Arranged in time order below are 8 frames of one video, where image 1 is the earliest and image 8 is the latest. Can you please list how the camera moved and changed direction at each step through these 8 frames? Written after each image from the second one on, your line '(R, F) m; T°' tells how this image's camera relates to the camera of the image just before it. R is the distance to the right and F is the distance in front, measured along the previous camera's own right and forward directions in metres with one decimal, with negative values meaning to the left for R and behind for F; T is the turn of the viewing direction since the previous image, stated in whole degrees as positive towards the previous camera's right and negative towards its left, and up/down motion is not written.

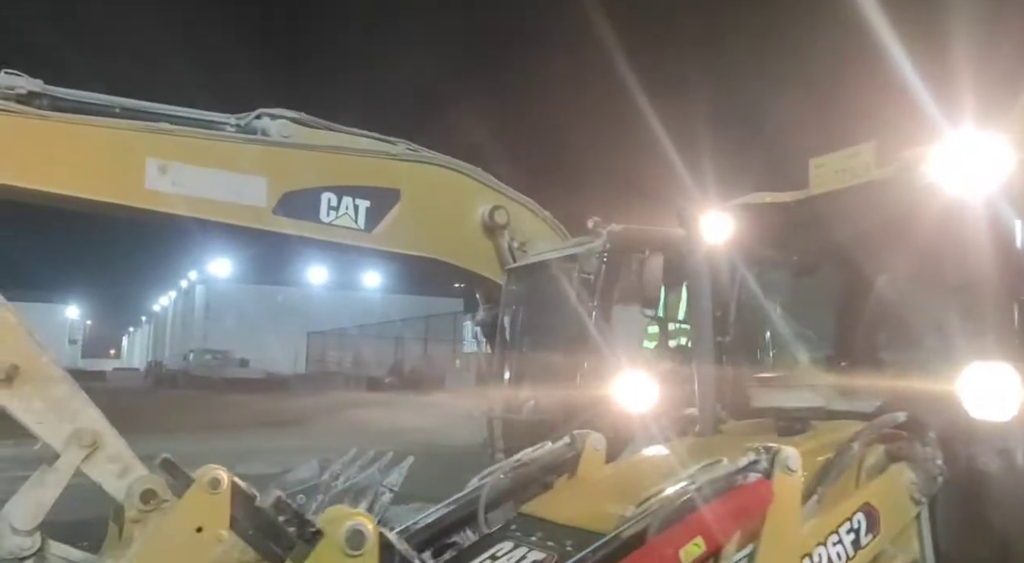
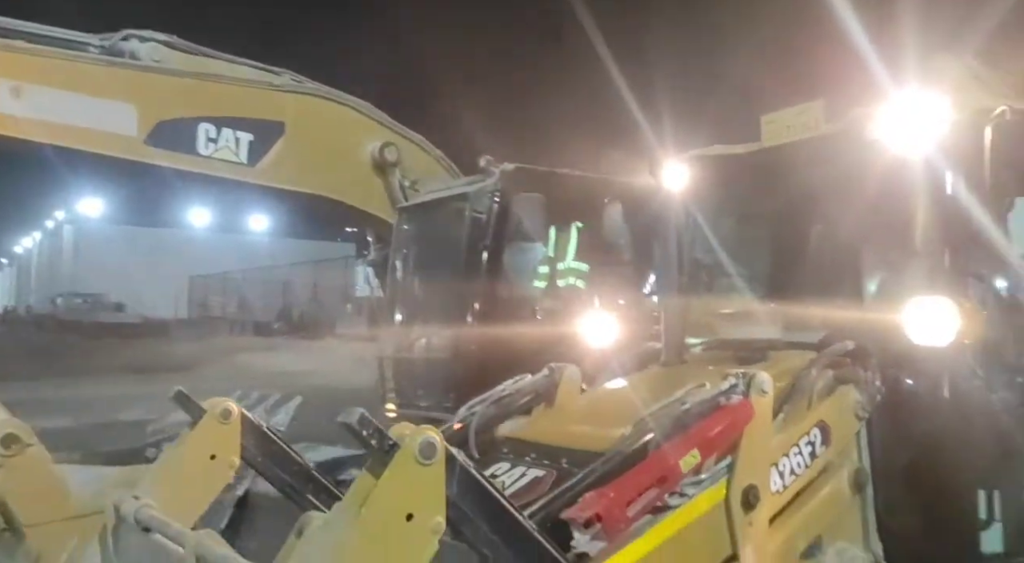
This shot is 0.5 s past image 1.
(-0.3, -0.2) m; +7°
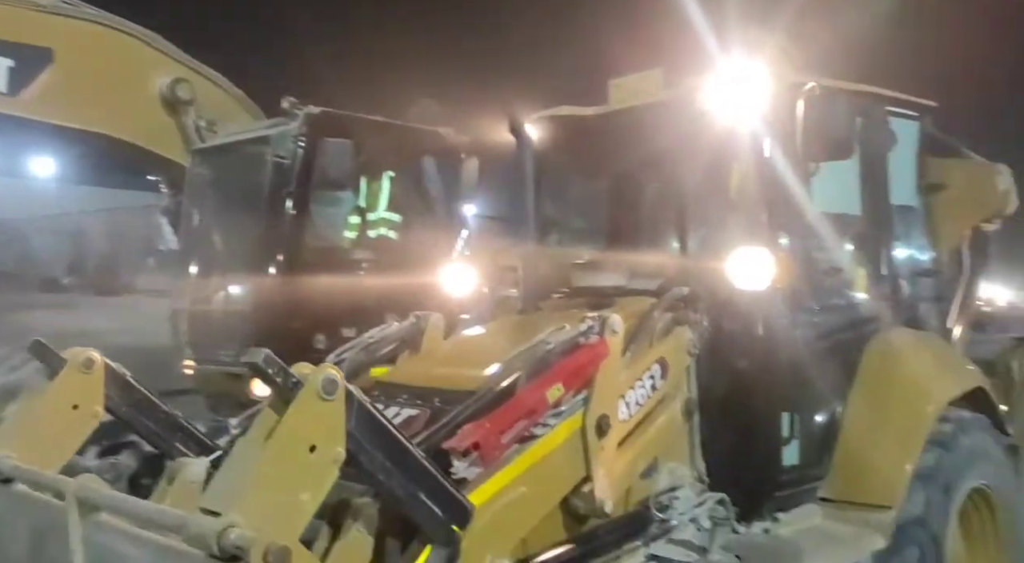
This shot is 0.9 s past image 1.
(-0.2, -0.2) m; +12°
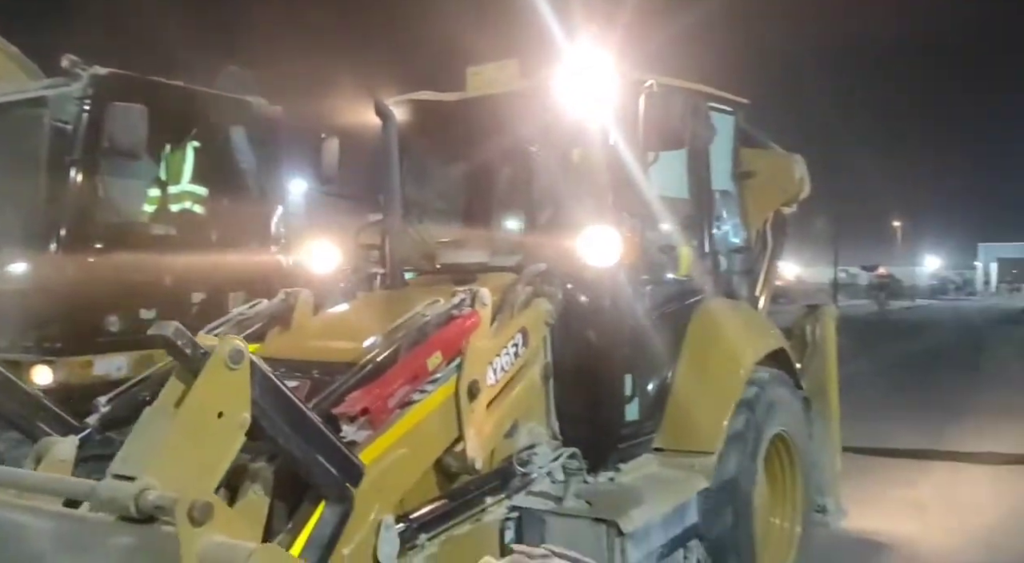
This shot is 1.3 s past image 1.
(-0.2, -0.2) m; +12°
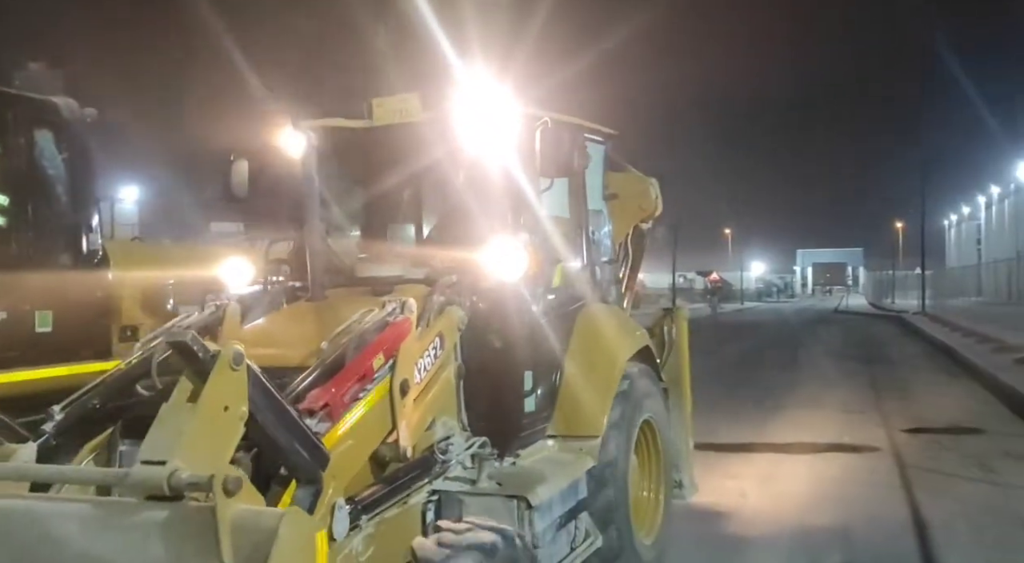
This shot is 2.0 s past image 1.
(-0.3, -0.5) m; +11°
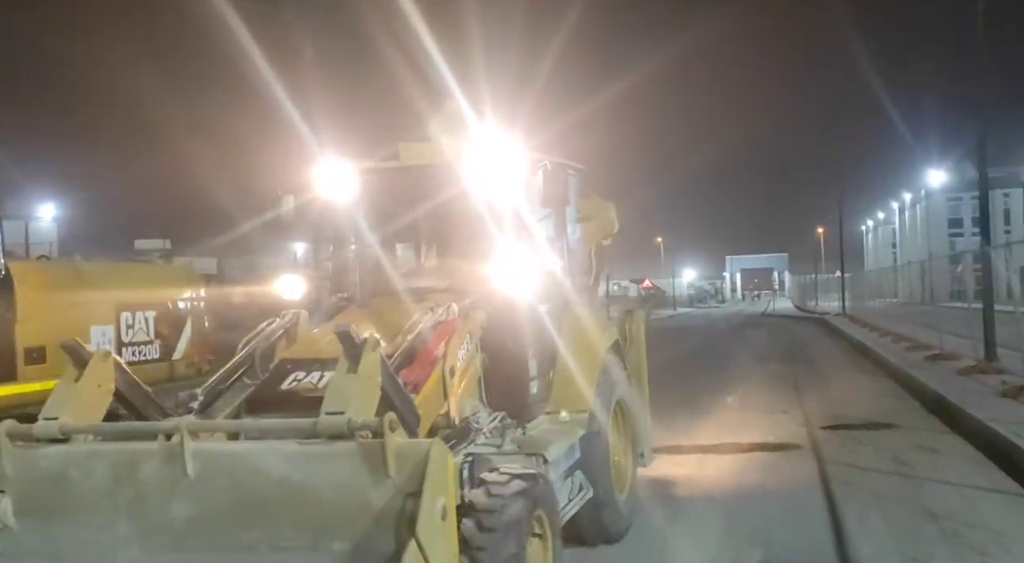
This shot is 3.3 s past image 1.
(-0.5, -1.1) m; +5°
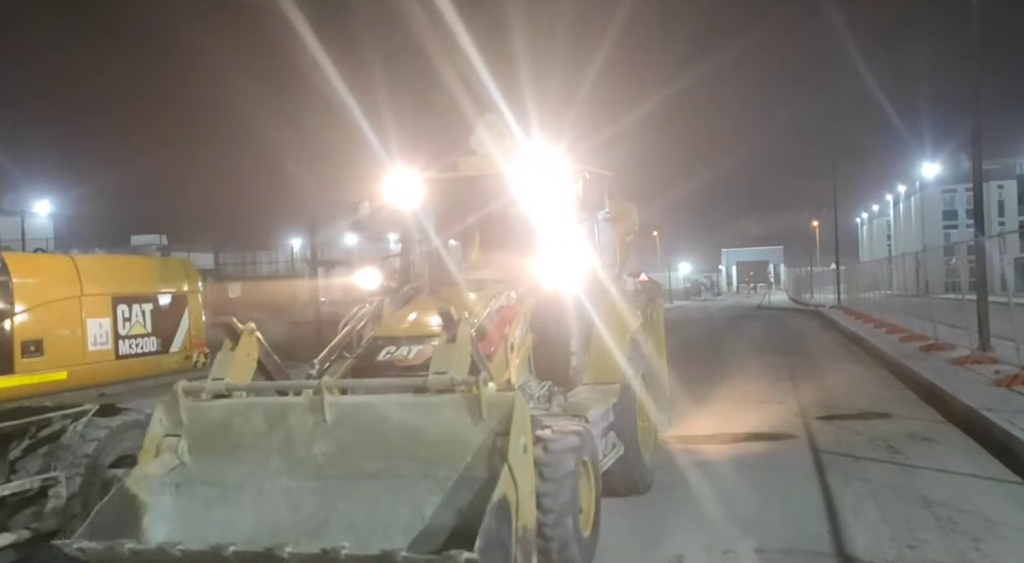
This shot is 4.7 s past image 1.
(-0.4, -1.0) m; 0°
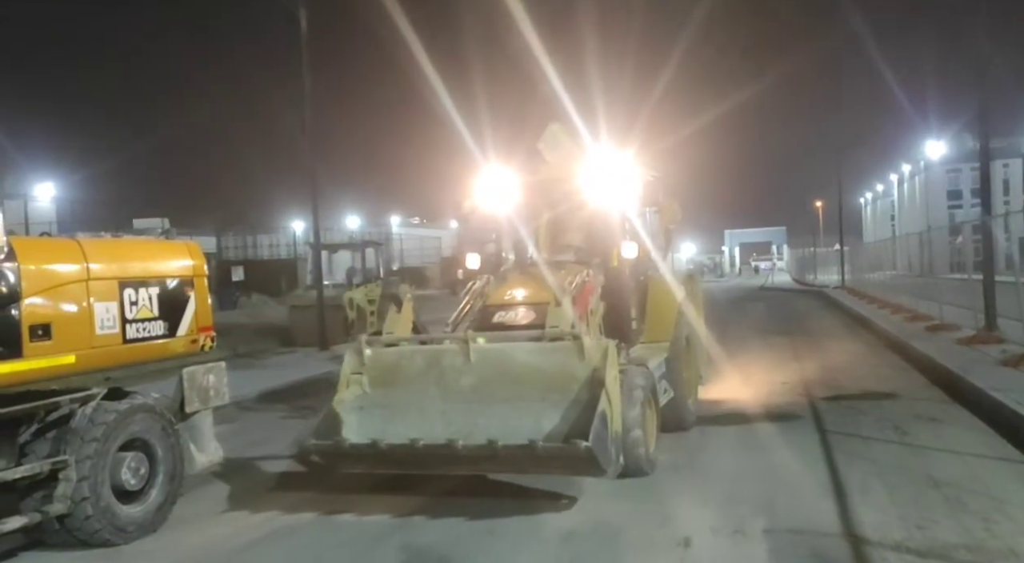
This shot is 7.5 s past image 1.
(-0.7, -1.8) m; 0°
